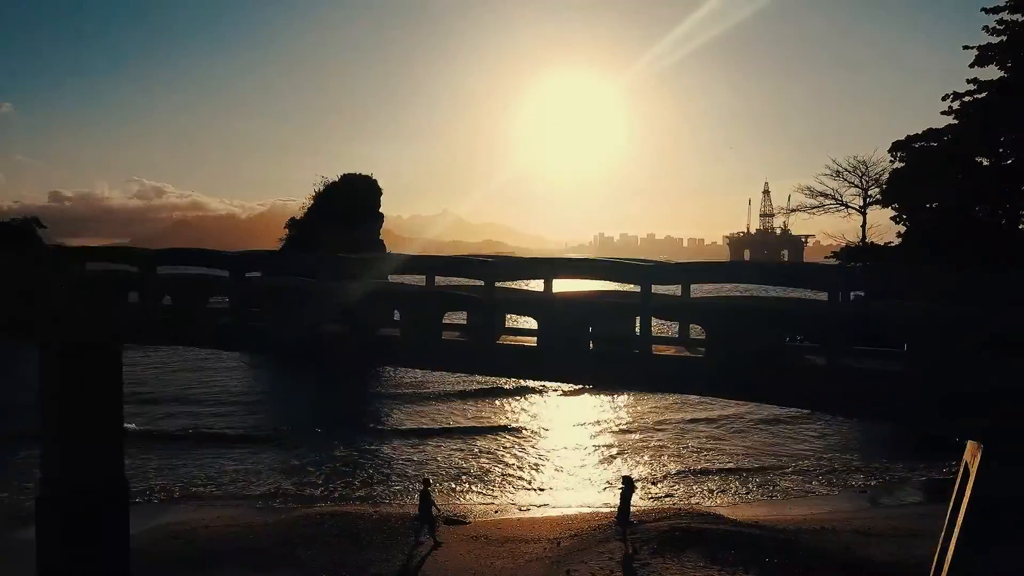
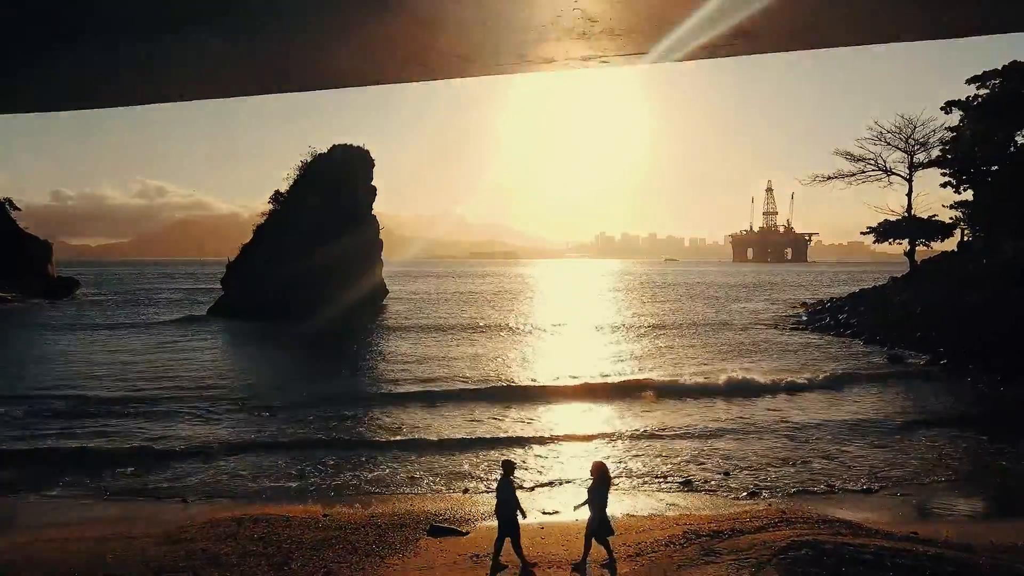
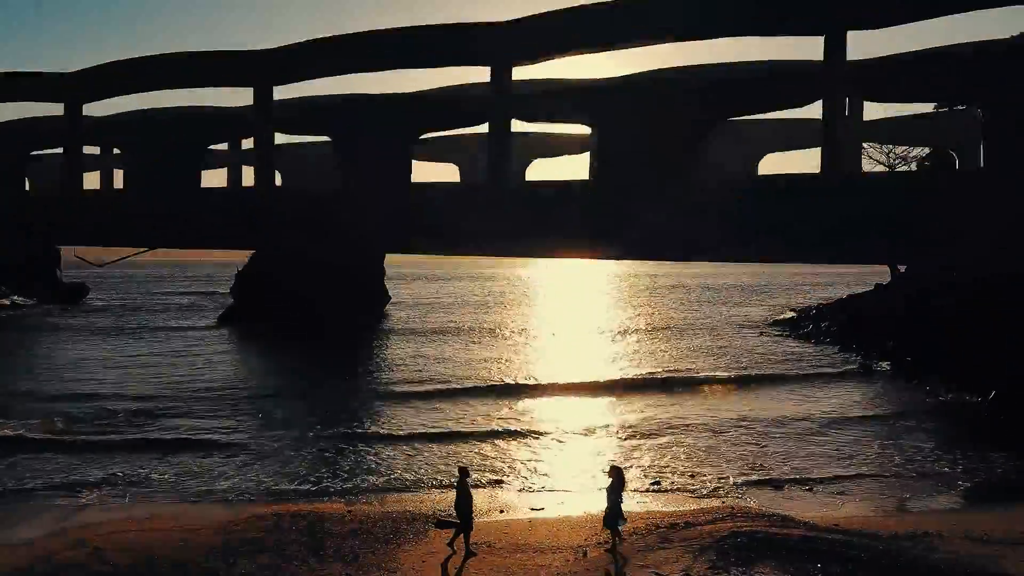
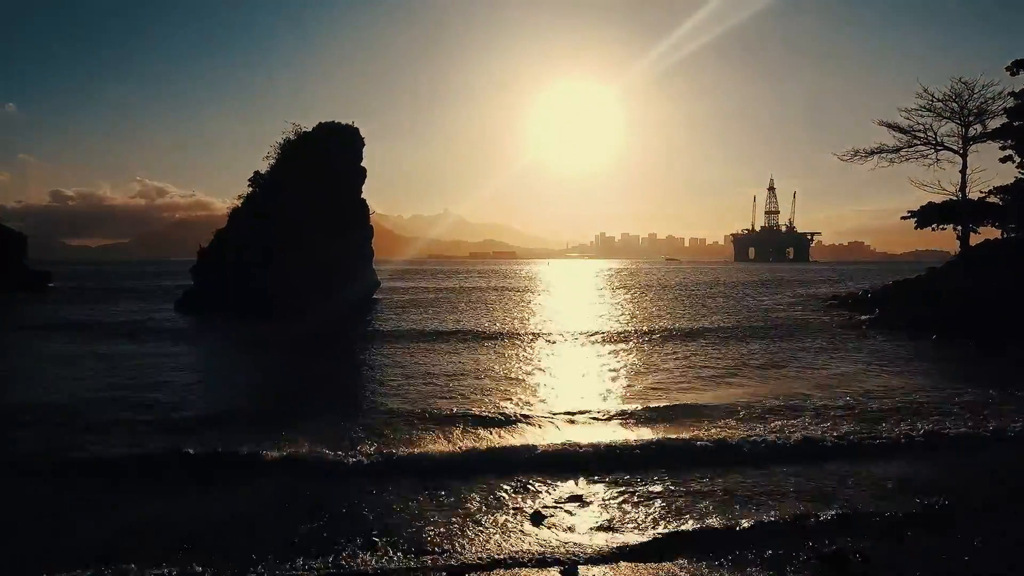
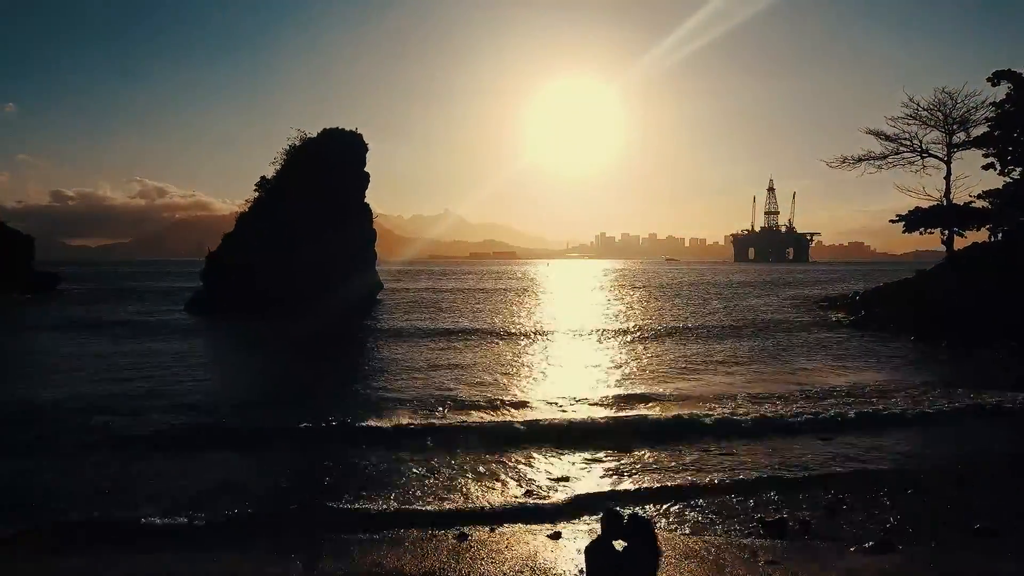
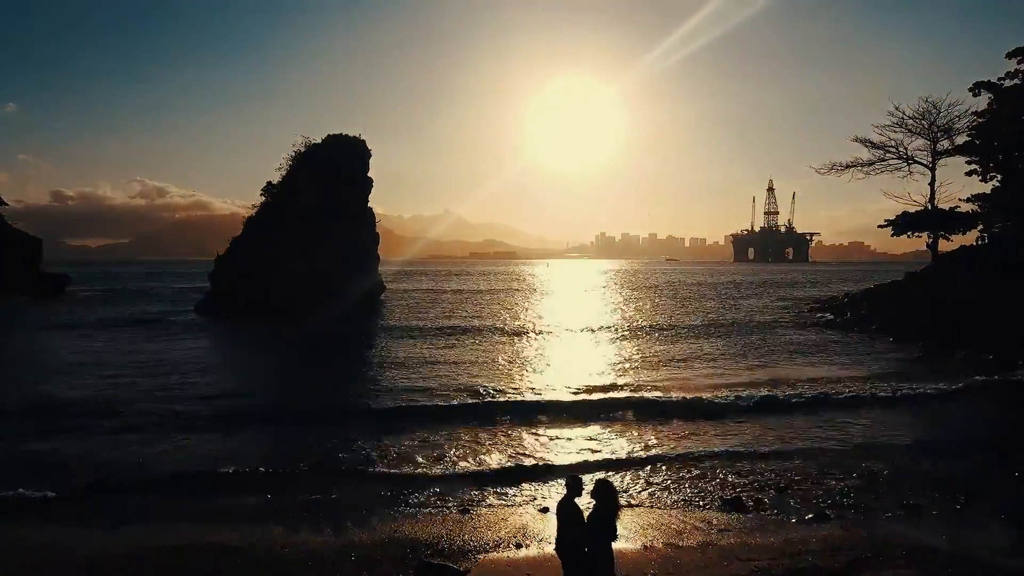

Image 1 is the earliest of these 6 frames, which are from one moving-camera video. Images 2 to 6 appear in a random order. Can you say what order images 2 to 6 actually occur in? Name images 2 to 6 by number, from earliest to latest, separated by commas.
3, 2, 6, 5, 4
